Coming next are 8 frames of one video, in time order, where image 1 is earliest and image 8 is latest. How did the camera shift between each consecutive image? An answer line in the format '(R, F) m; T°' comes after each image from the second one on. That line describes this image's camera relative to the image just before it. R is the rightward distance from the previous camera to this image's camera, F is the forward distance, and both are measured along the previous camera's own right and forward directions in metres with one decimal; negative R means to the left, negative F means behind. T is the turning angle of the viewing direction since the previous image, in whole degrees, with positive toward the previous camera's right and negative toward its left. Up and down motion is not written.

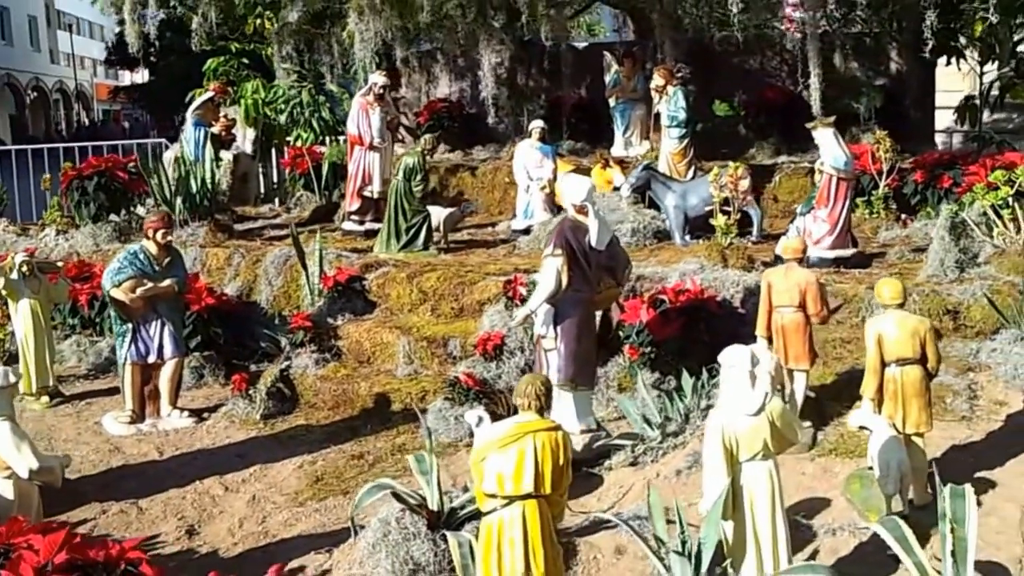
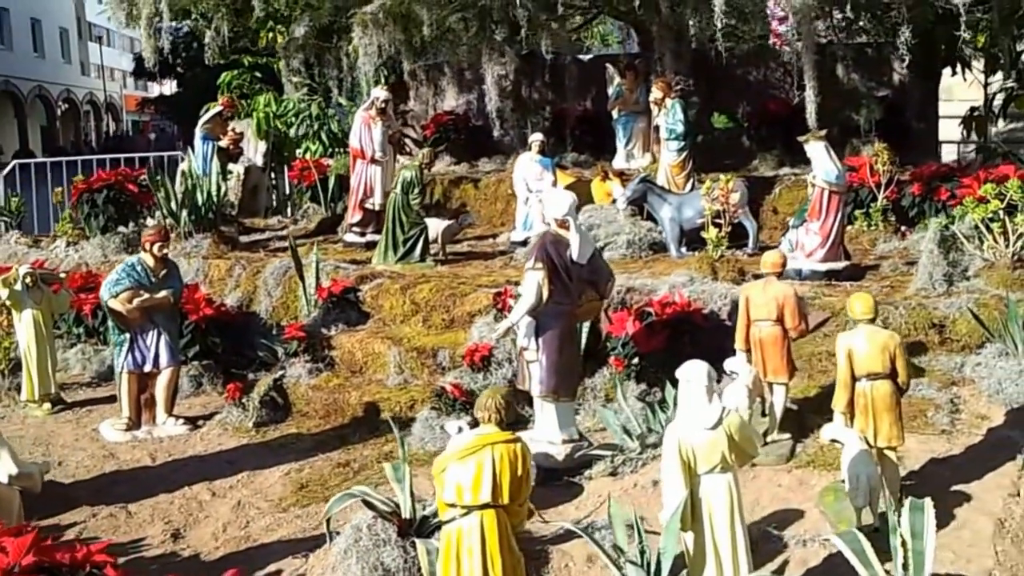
(+0.3, -0.1) m; -2°
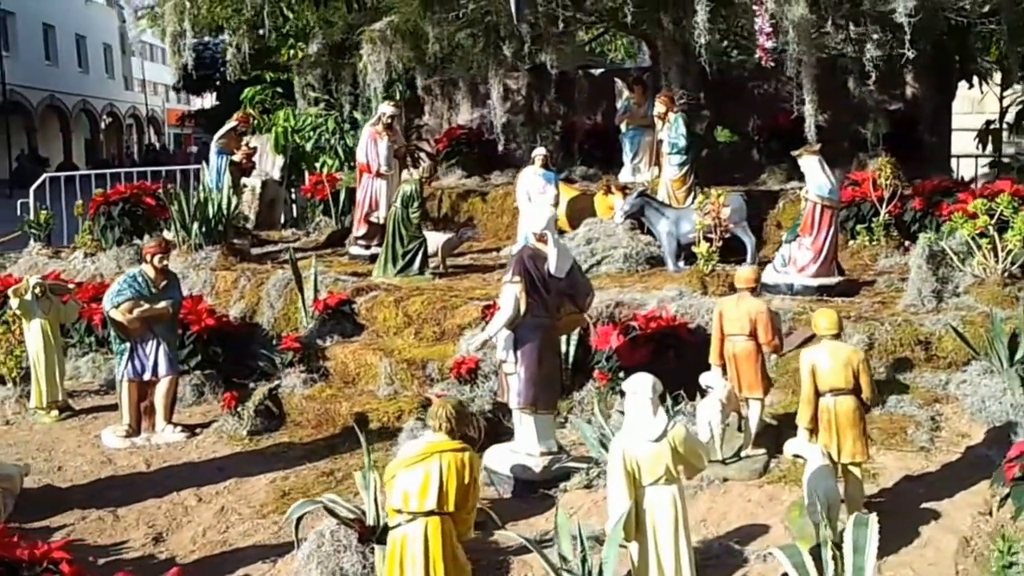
(+0.5, -0.1) m; -3°
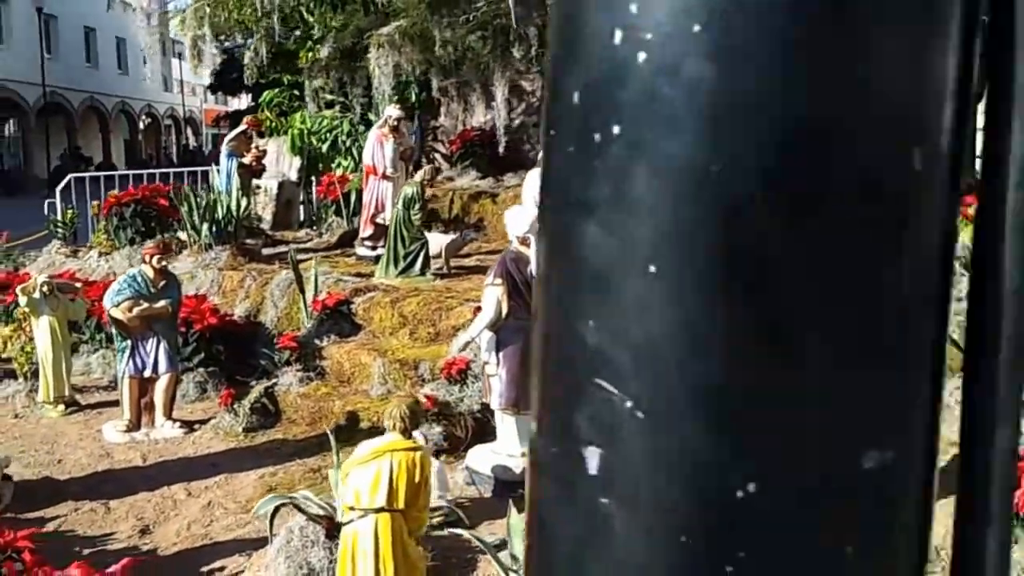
(+0.4, 0.0) m; -3°
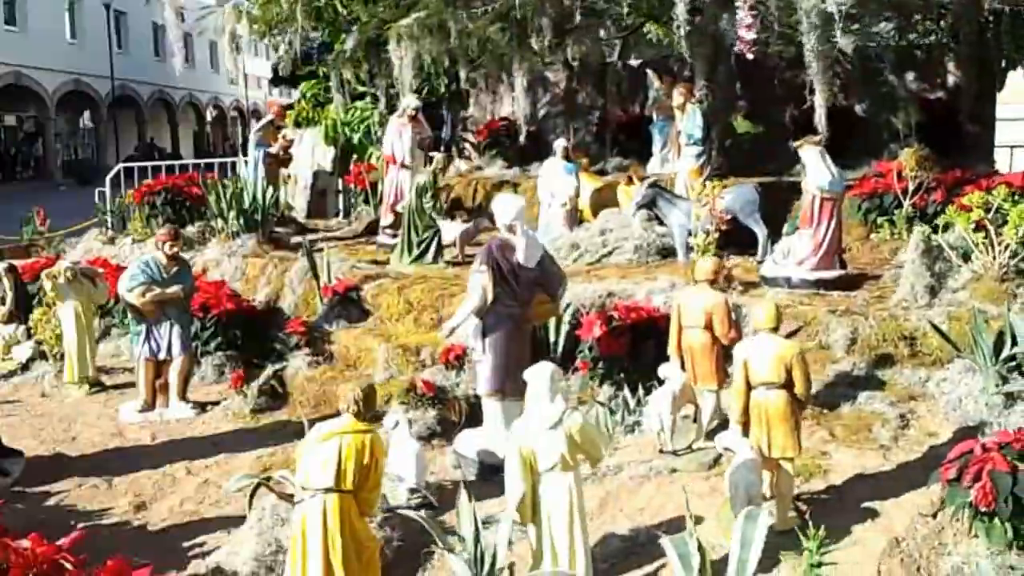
(+0.6, -0.1) m; -4°
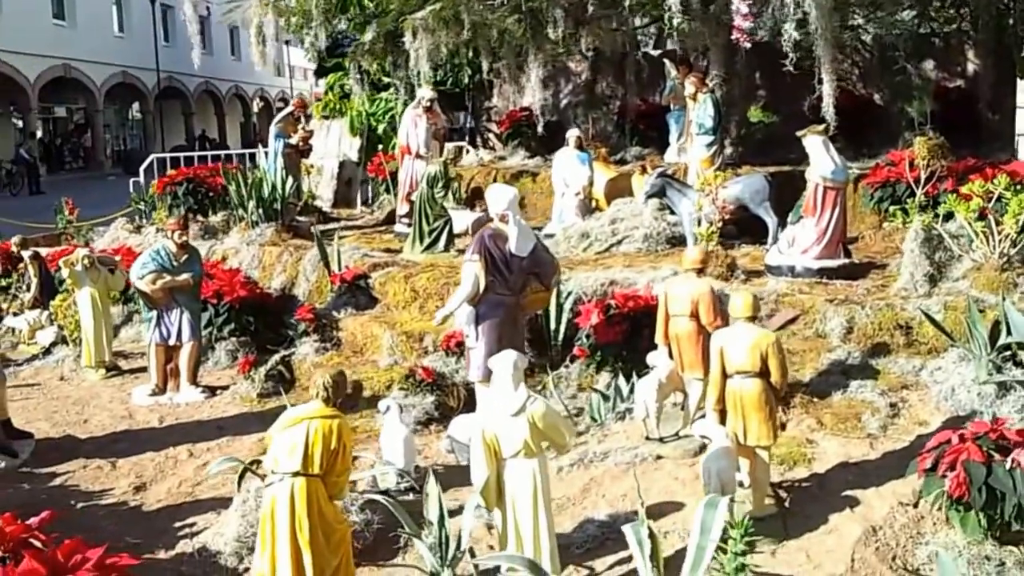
(+0.4, -0.1) m; -3°
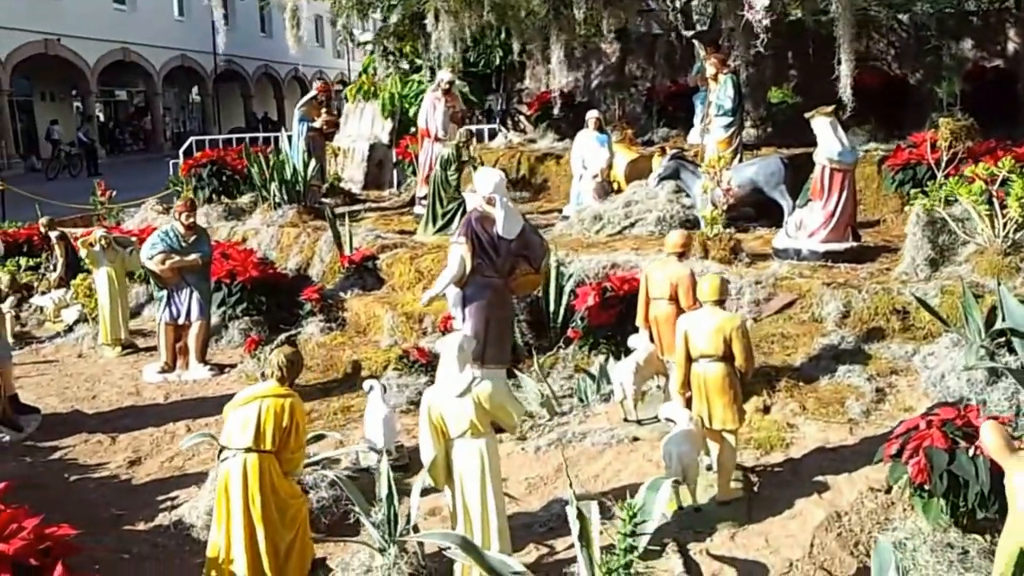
(+0.6, 0.0) m; -4°
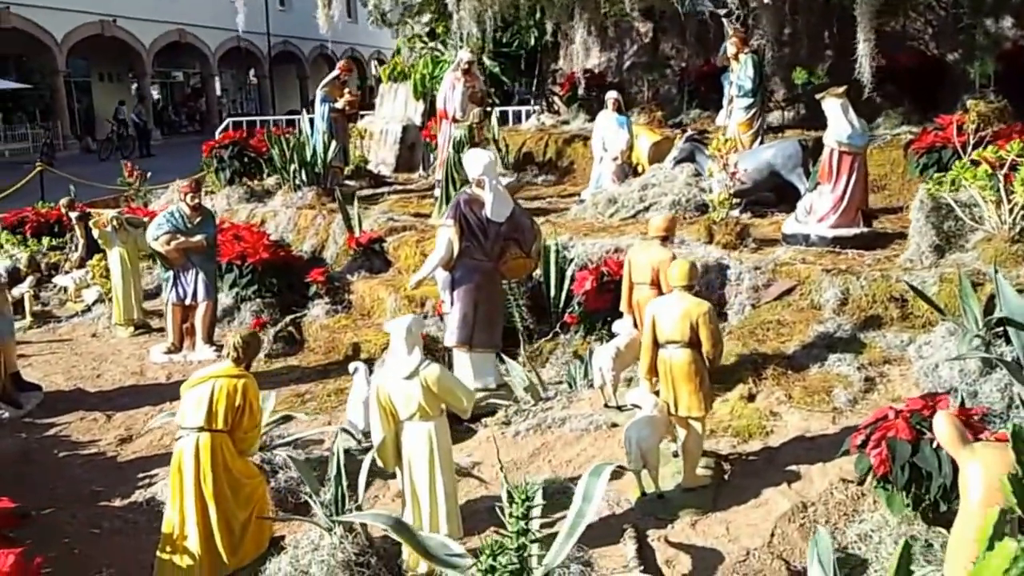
(+0.6, +0.1) m; -4°
